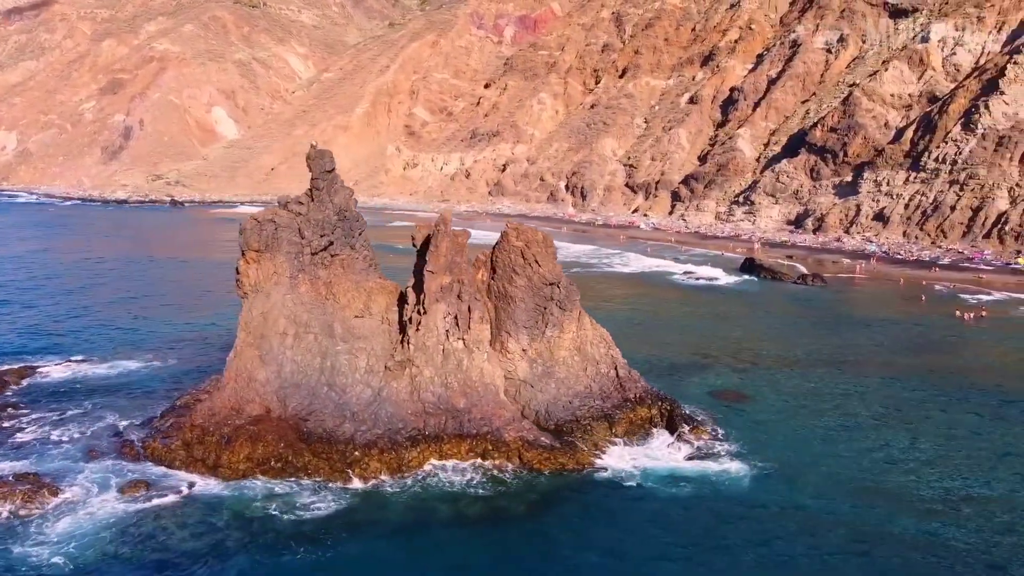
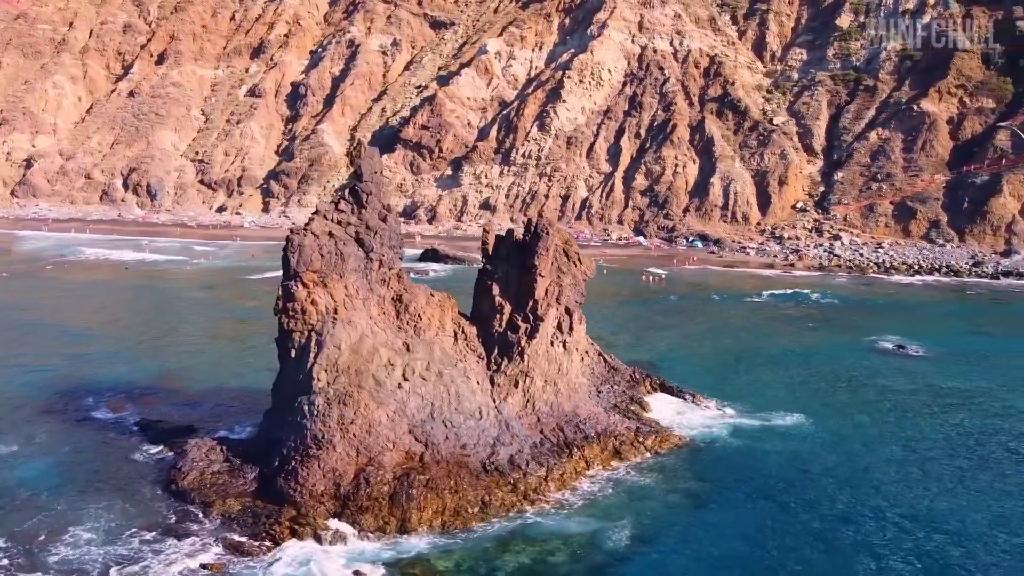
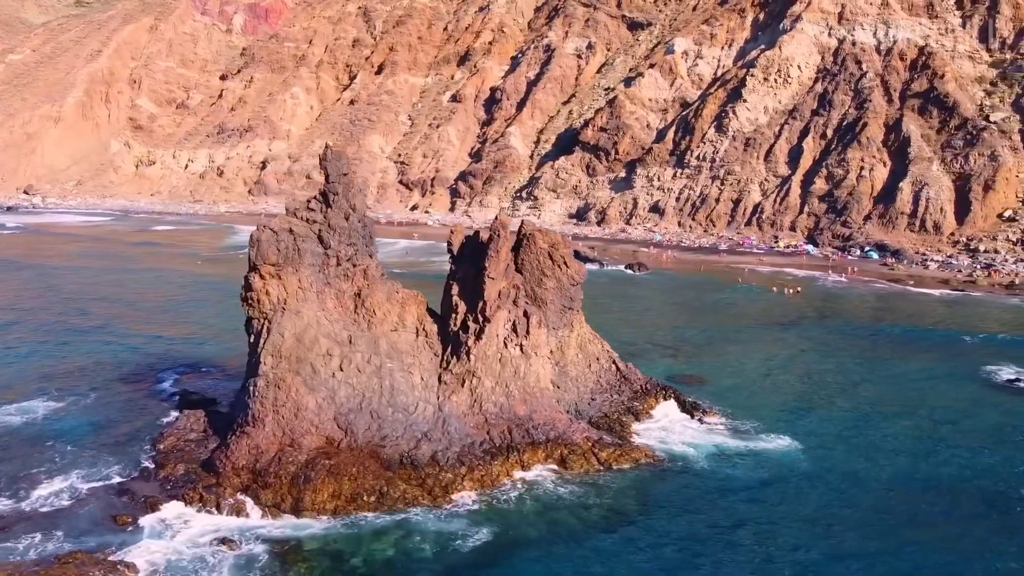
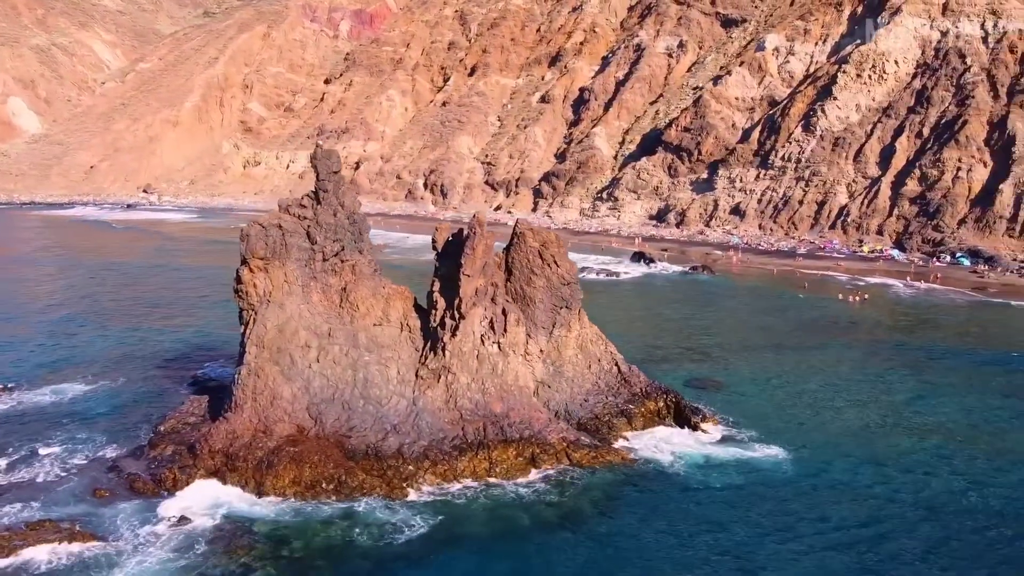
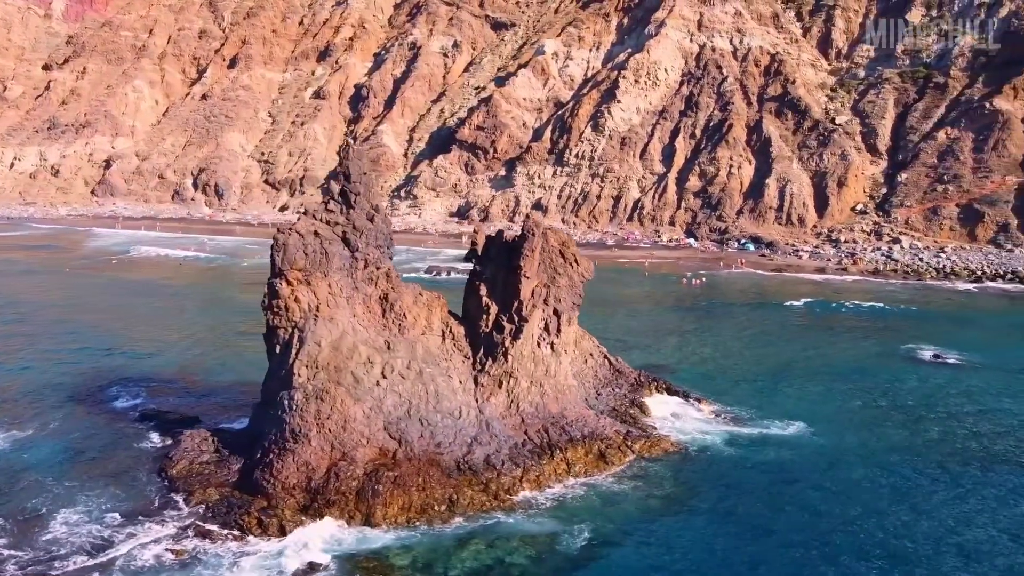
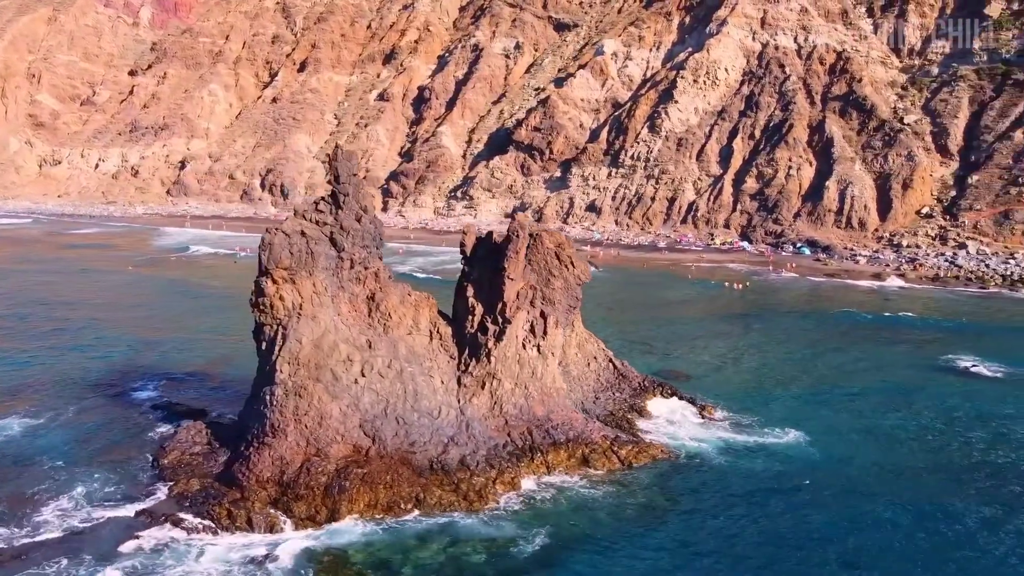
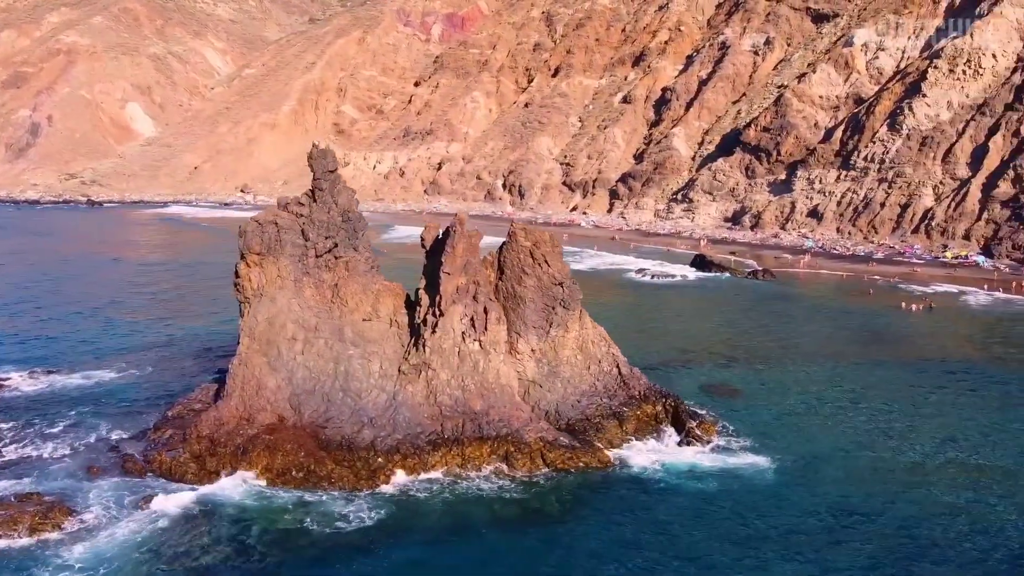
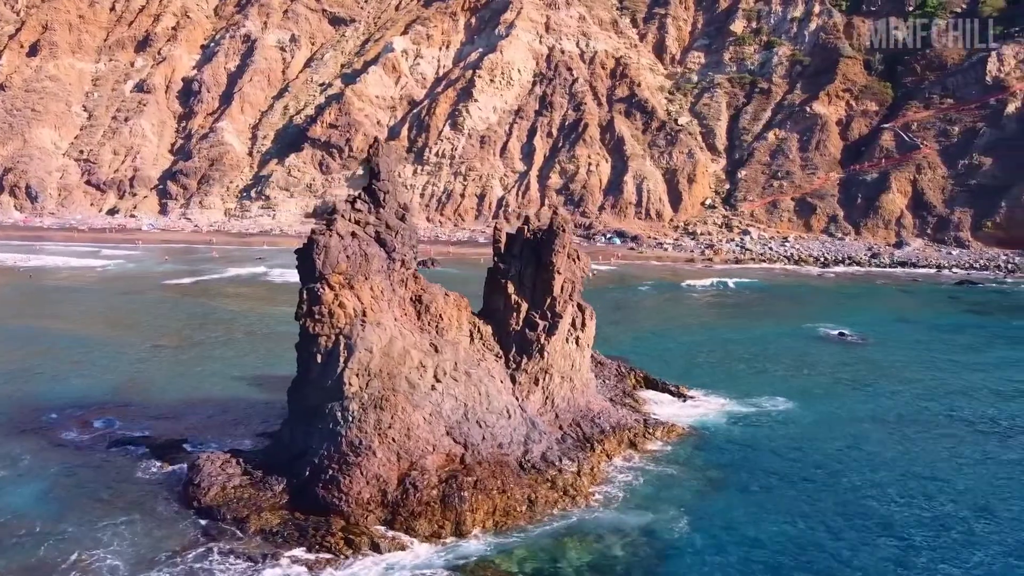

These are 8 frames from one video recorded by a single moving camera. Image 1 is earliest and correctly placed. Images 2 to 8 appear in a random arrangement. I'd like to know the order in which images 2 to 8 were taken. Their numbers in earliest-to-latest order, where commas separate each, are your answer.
7, 4, 3, 6, 5, 2, 8
